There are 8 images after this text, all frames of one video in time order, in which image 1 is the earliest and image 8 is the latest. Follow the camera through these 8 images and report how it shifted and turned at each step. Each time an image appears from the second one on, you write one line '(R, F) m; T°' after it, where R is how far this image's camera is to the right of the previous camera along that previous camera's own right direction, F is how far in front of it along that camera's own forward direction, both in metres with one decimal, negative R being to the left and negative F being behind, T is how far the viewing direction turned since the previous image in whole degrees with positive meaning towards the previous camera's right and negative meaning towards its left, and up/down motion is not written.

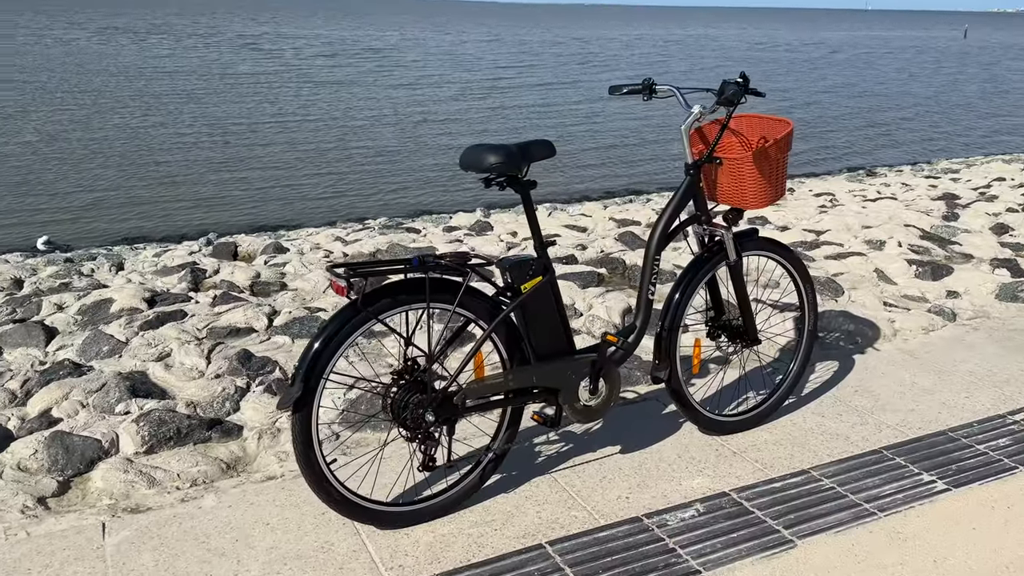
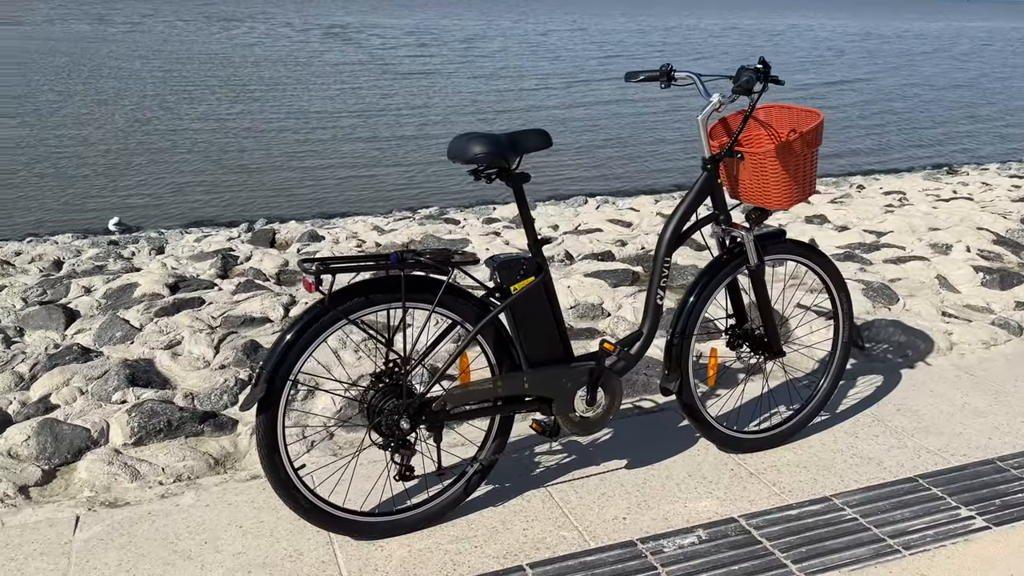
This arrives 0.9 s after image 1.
(+0.3, +0.3) m; -5°
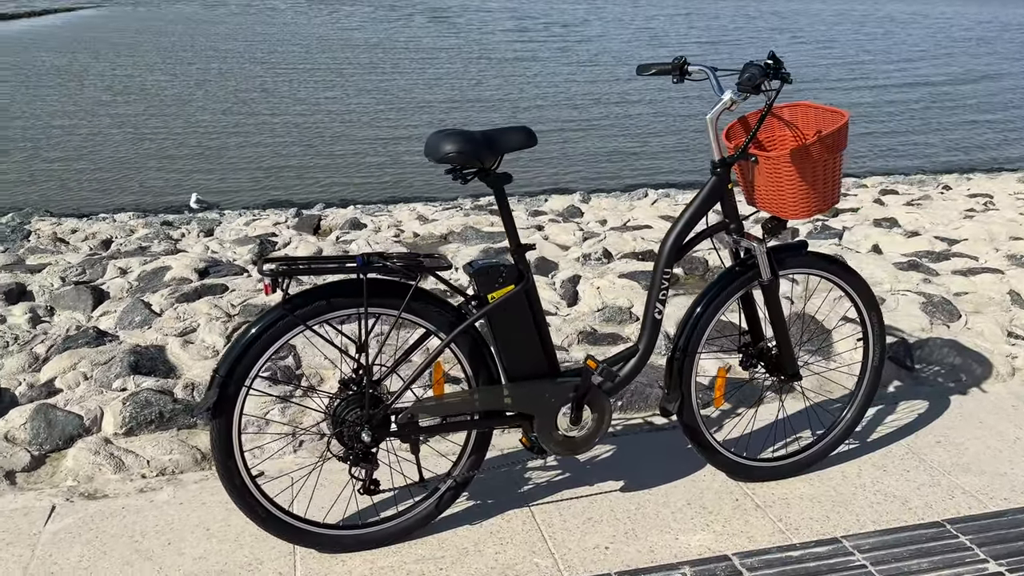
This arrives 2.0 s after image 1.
(+0.4, +0.2) m; -6°
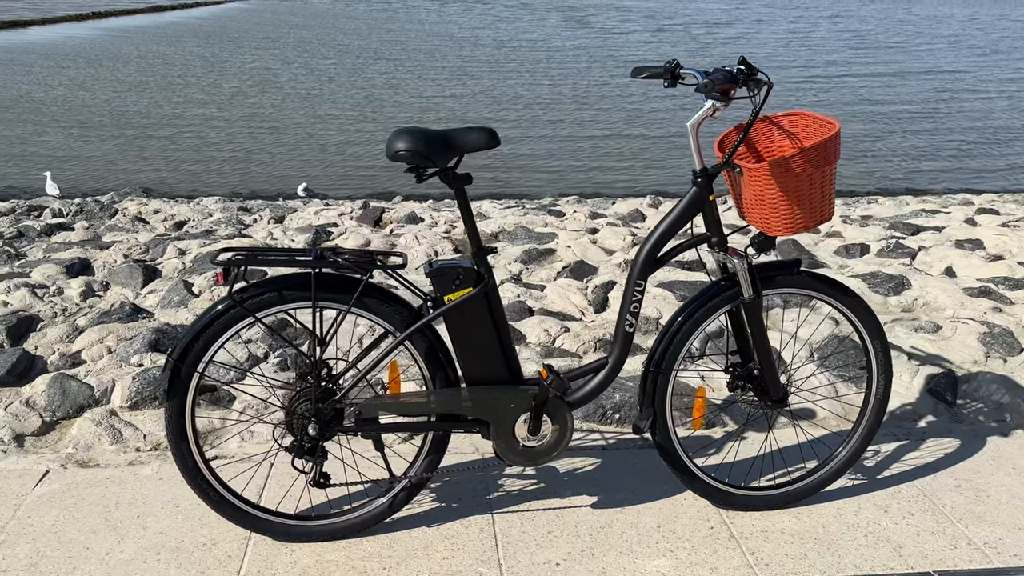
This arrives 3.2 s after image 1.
(+0.5, +0.1) m; -8°
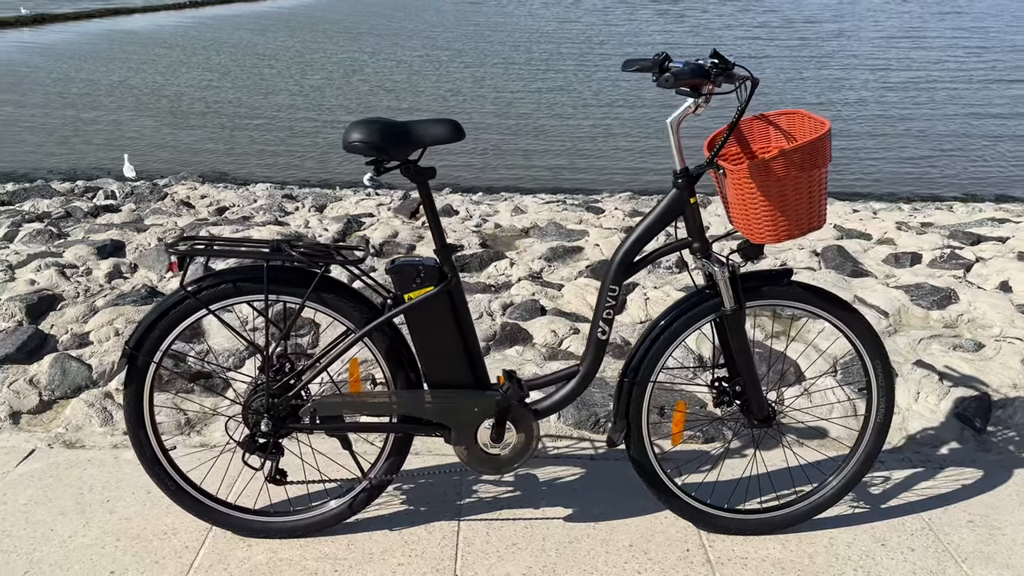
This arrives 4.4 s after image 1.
(+0.4, +0.1) m; -5°
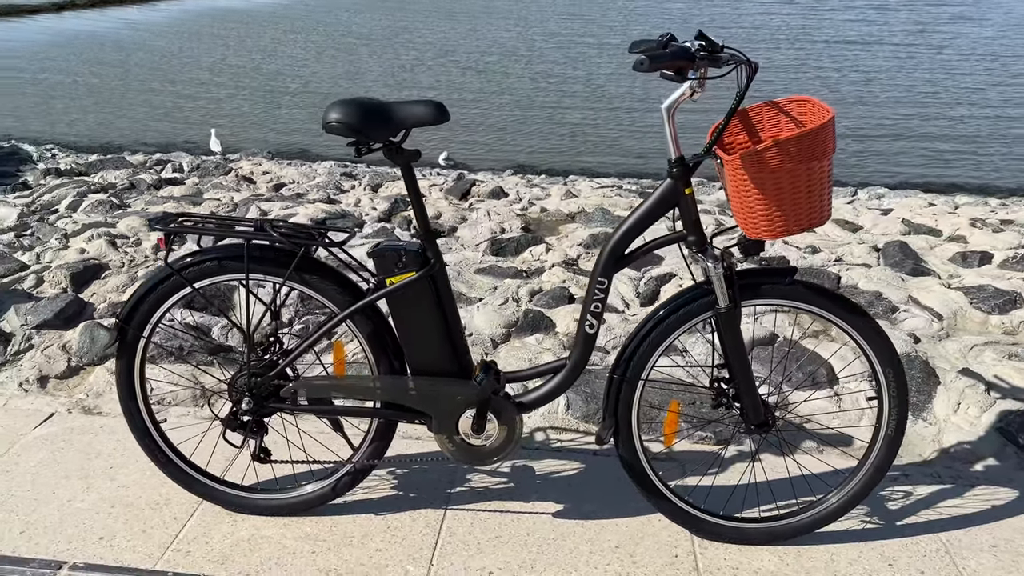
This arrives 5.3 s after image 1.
(+0.3, +0.1) m; -6°
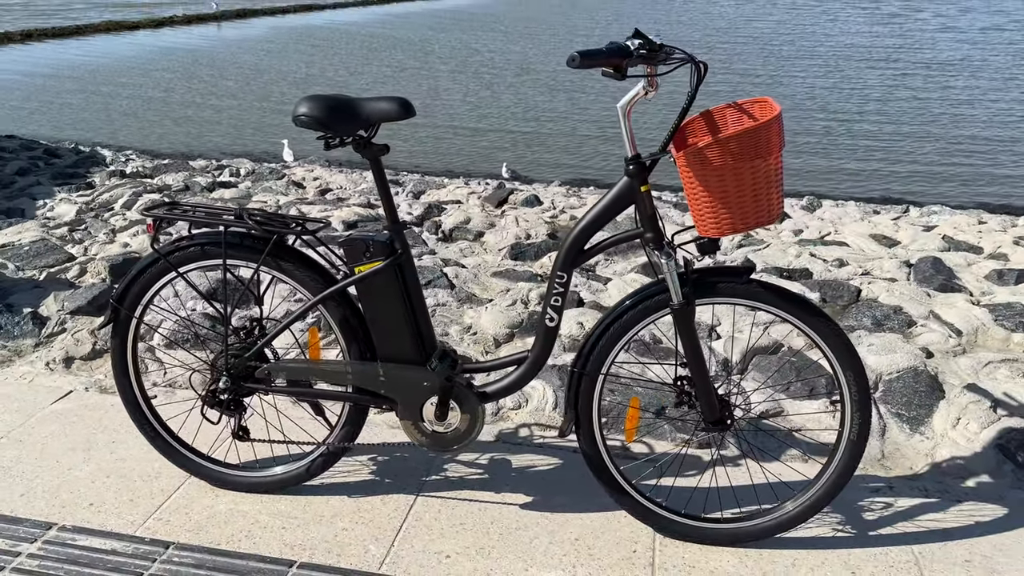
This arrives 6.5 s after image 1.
(+0.4, -0.1) m; -5°
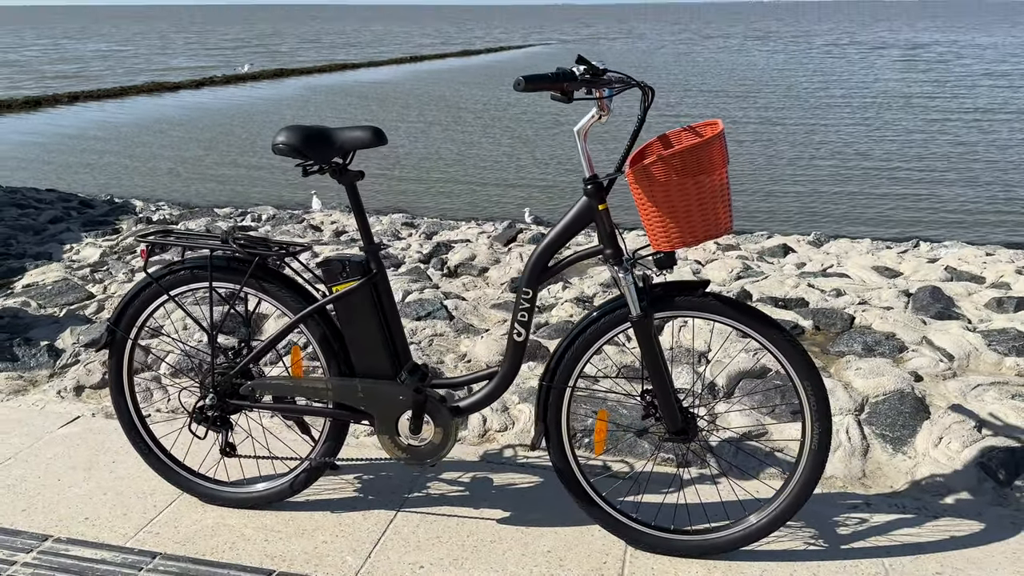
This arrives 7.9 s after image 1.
(+0.2, -0.1) m; -2°
